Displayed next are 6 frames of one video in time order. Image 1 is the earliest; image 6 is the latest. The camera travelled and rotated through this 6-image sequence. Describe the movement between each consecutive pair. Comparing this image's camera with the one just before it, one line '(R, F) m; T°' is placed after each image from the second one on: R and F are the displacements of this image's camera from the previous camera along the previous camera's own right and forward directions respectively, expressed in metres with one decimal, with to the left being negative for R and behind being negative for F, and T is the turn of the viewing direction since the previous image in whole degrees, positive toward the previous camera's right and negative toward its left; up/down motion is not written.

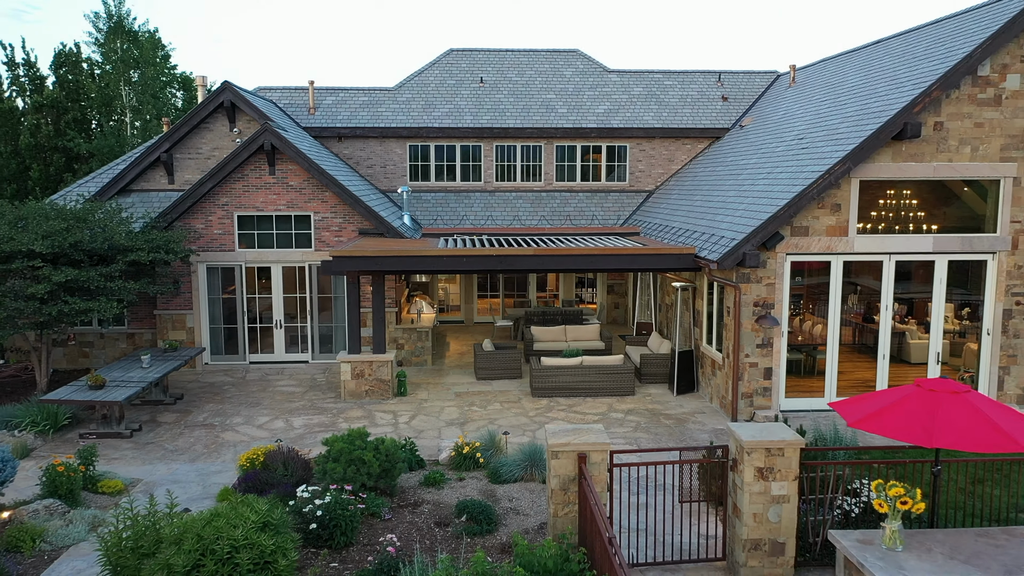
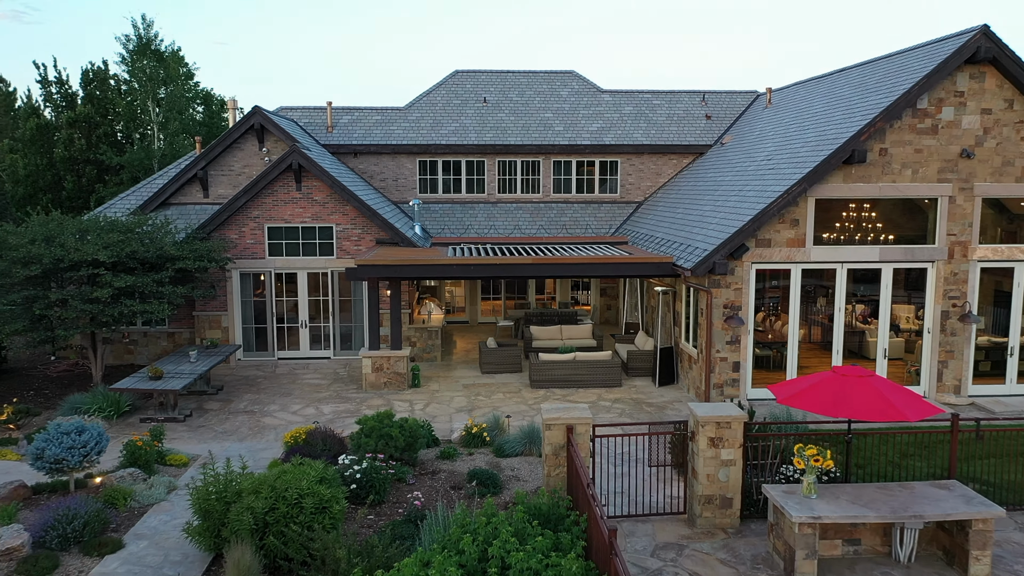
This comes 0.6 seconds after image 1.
(0.0, -1.8) m; 0°
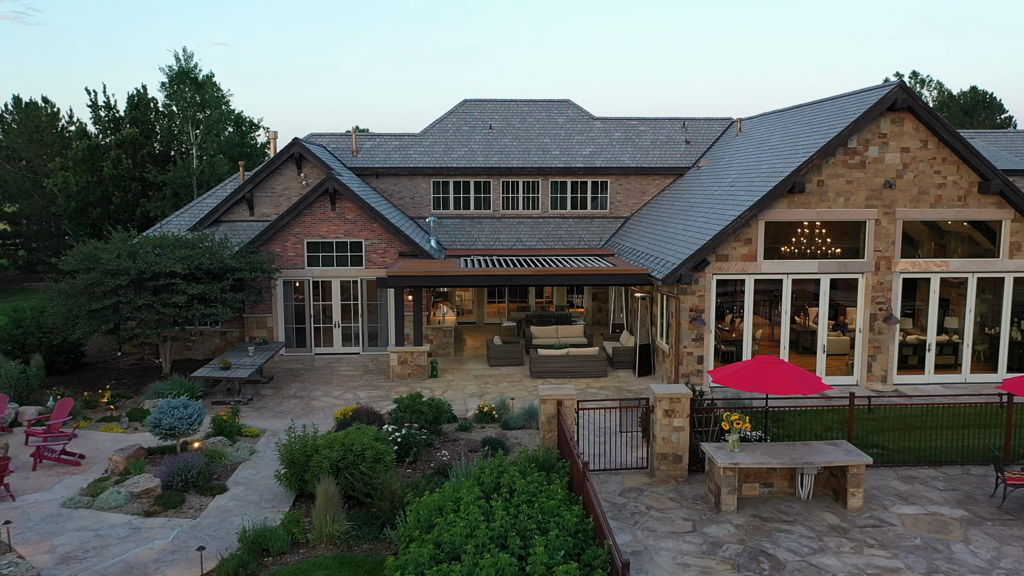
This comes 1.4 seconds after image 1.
(0.0, -2.9) m; 0°
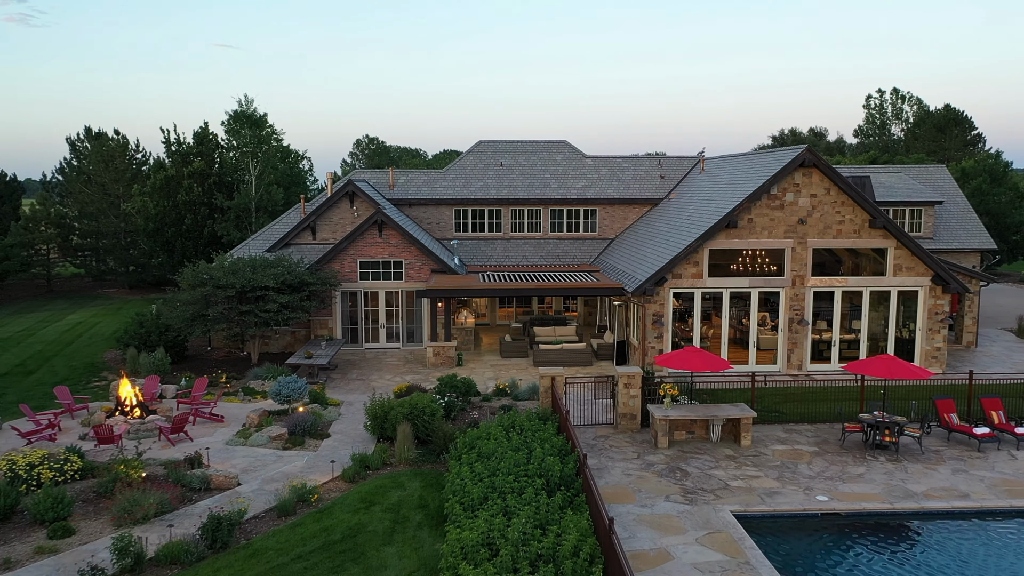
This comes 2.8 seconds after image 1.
(-0.1, -5.5) m; 0°
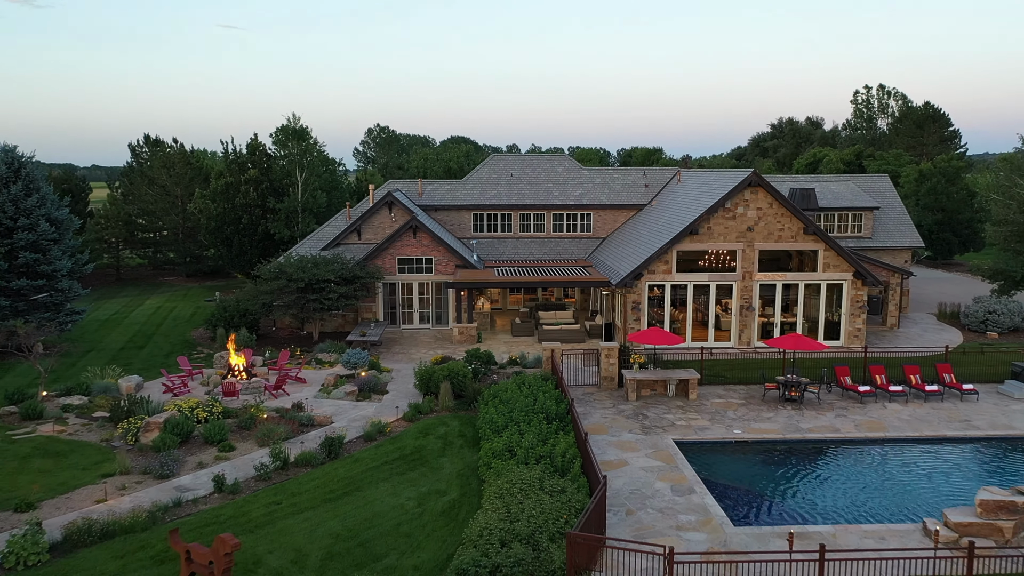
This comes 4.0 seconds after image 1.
(-0.1, -5.9) m; 0°
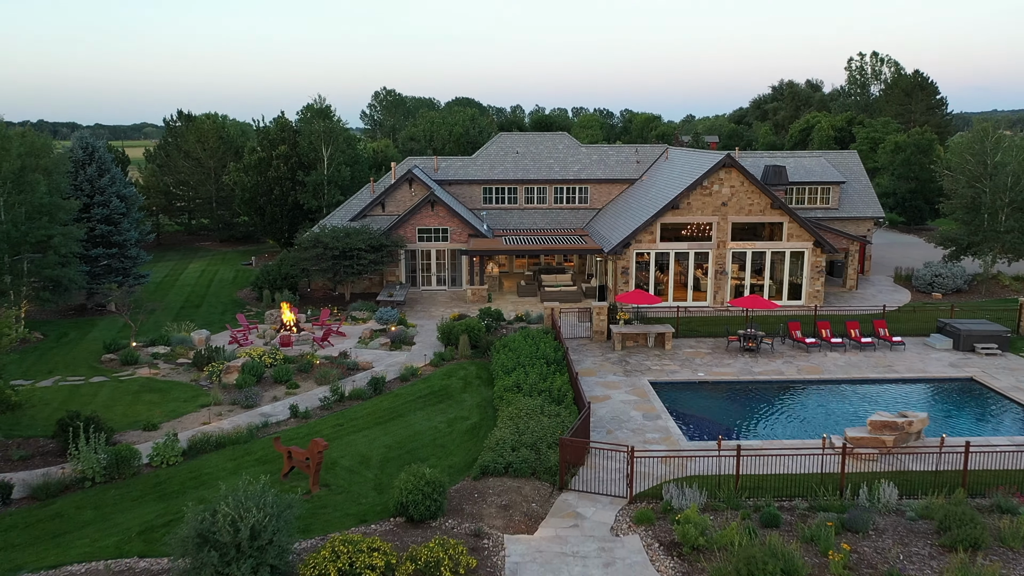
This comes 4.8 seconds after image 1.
(-0.1, -4.4) m; 0°
